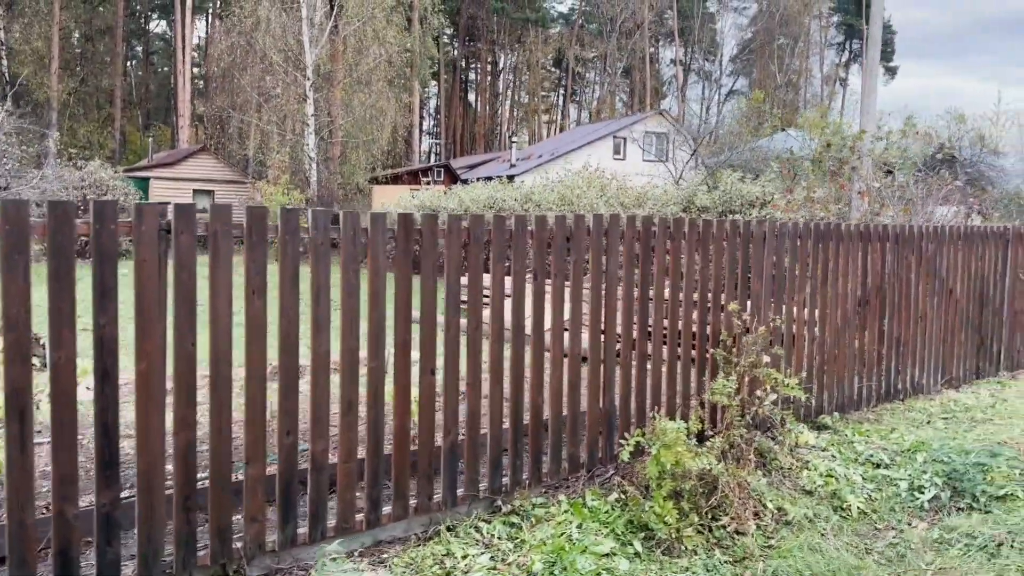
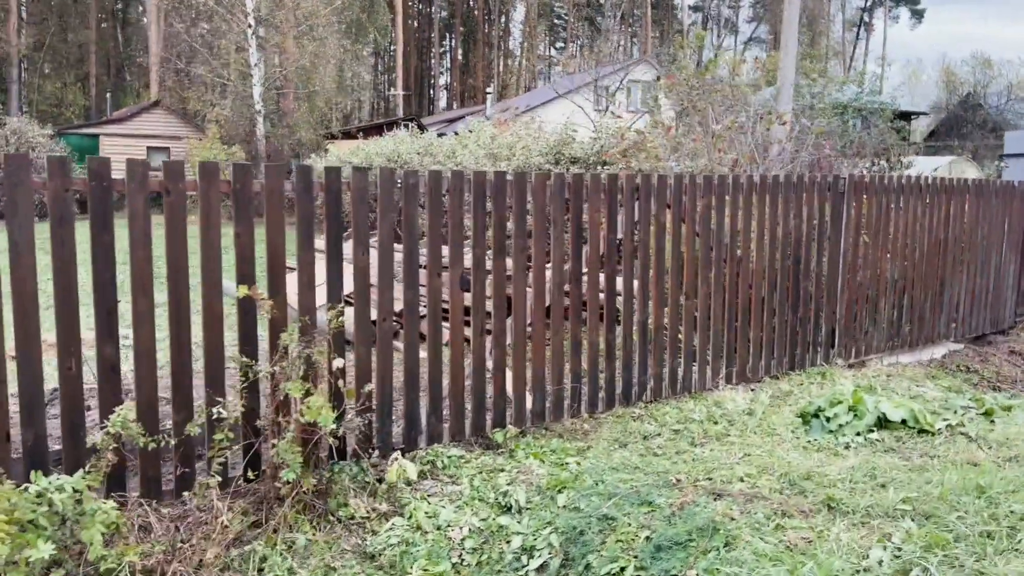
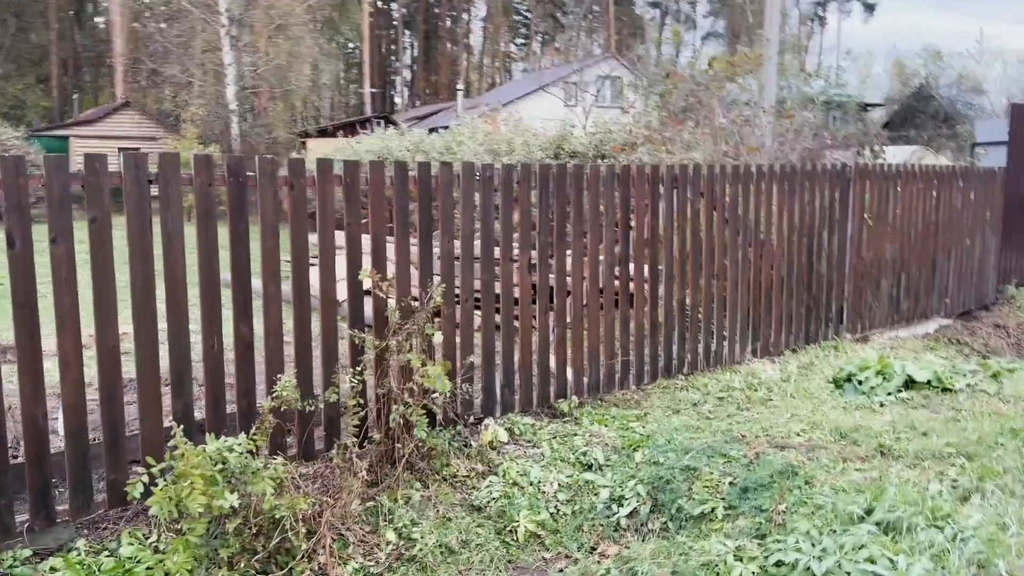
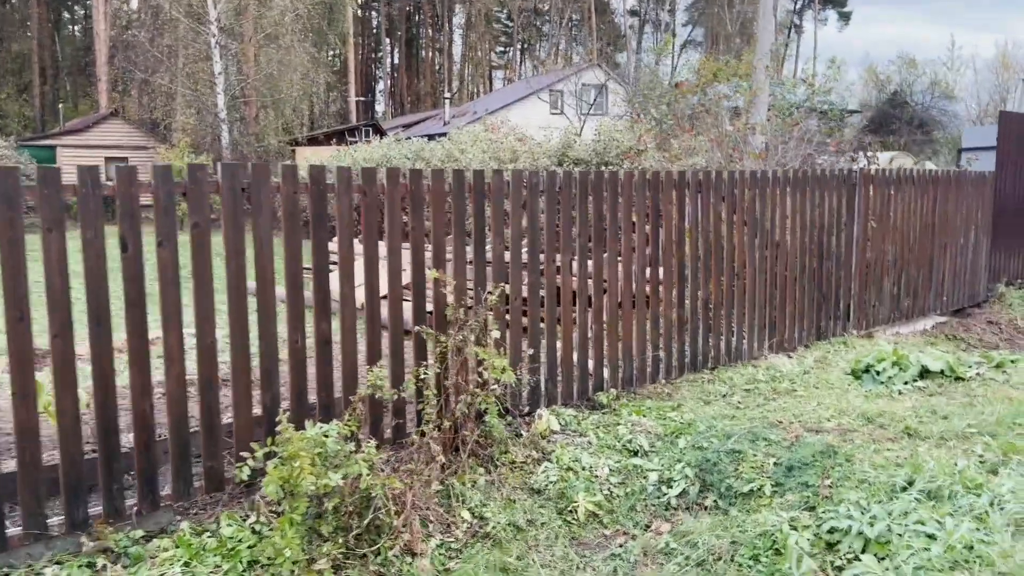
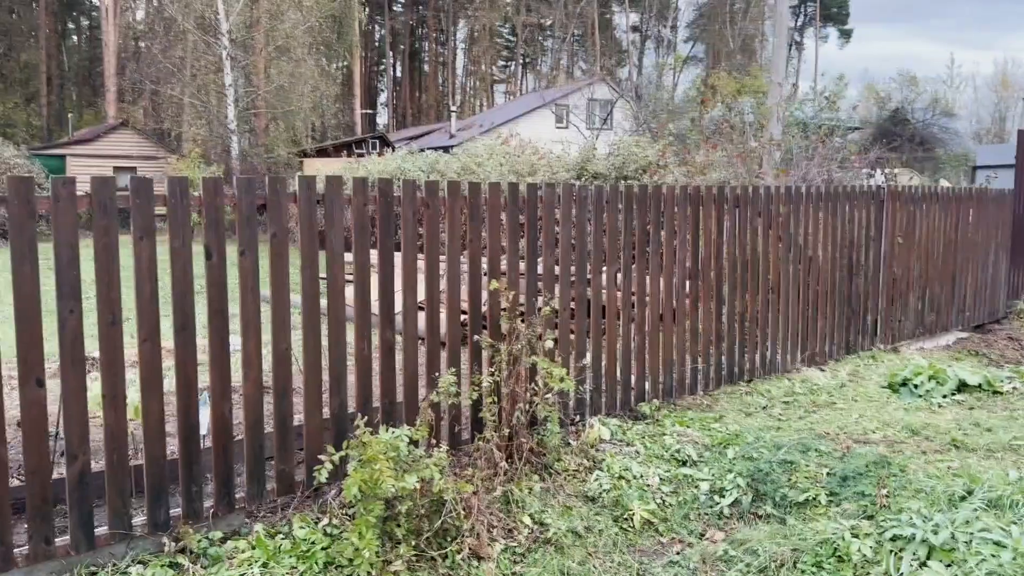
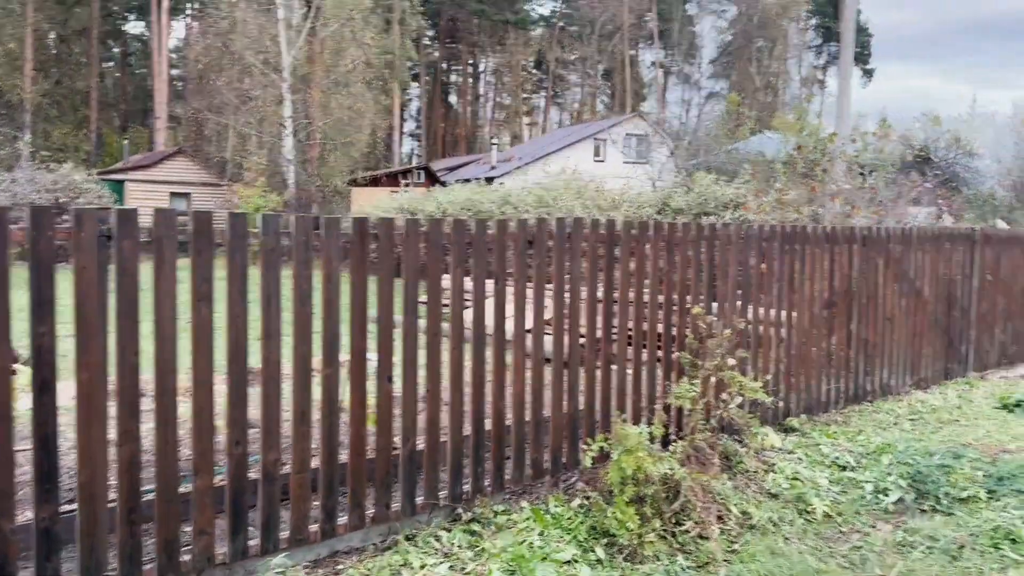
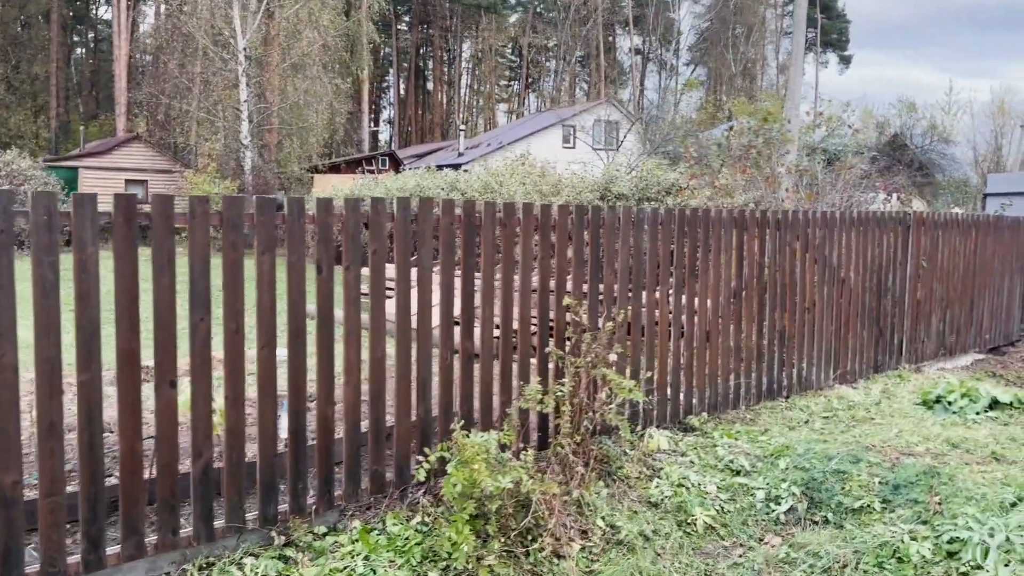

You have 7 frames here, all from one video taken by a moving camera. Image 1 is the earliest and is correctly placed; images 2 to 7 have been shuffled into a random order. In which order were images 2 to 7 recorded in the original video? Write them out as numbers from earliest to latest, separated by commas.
6, 7, 5, 4, 3, 2
